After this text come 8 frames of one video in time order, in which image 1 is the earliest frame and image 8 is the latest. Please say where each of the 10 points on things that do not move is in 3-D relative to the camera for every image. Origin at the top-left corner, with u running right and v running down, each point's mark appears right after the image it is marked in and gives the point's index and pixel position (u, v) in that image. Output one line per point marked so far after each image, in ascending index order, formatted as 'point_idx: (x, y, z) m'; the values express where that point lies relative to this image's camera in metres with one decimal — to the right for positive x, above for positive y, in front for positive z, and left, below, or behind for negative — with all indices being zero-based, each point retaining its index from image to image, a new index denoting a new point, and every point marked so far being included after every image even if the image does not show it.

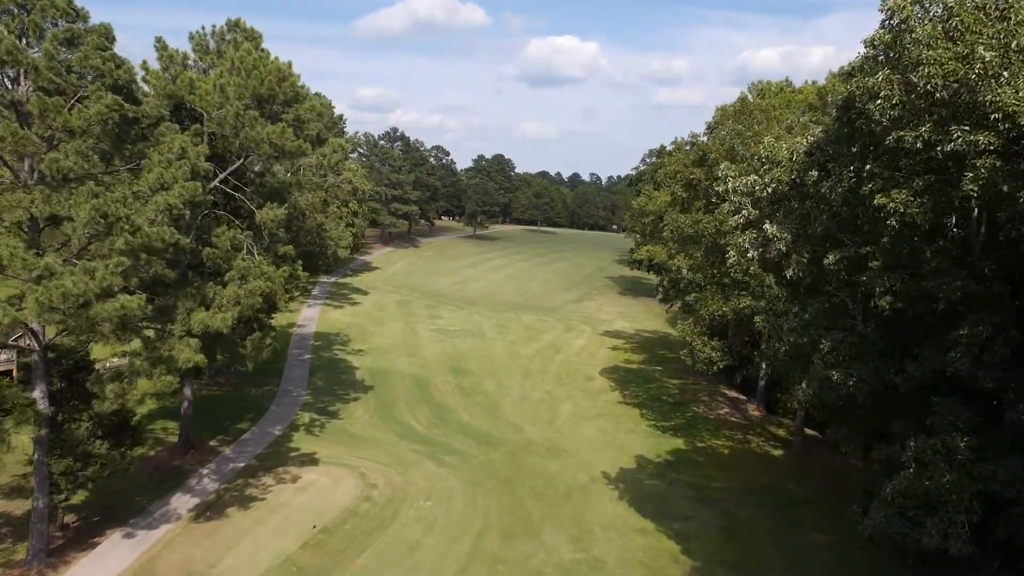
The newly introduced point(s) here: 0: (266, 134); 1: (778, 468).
0: (-4.4, +2.7, +13.9) m
1: (+6.6, -4.5, +19.5) m
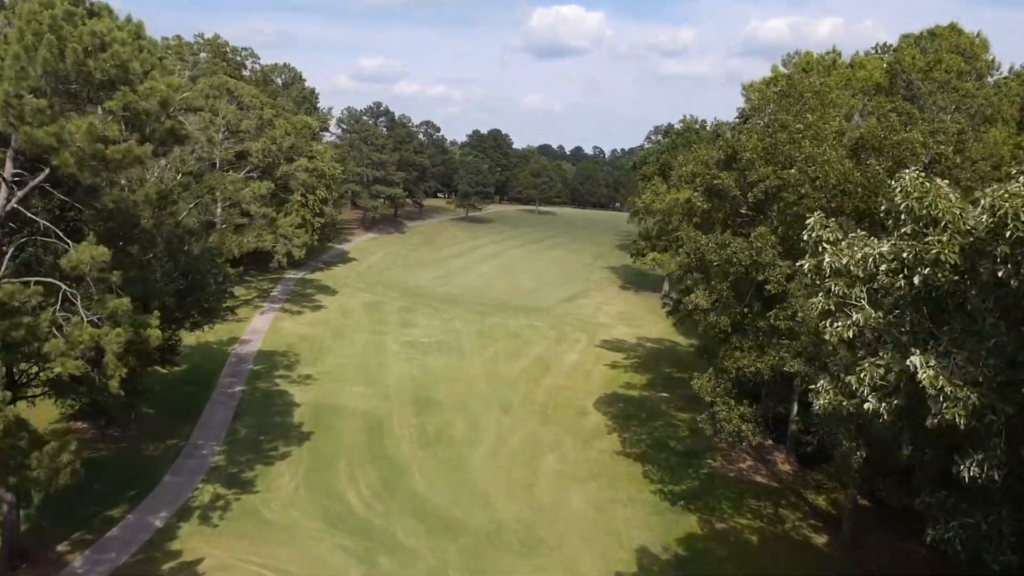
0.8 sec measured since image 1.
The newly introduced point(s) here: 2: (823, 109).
0: (-5.1, +1.8, +8.9) m
1: (+5.9, -5.3, +14.7) m
2: (+5.1, +2.9, +12.8) m
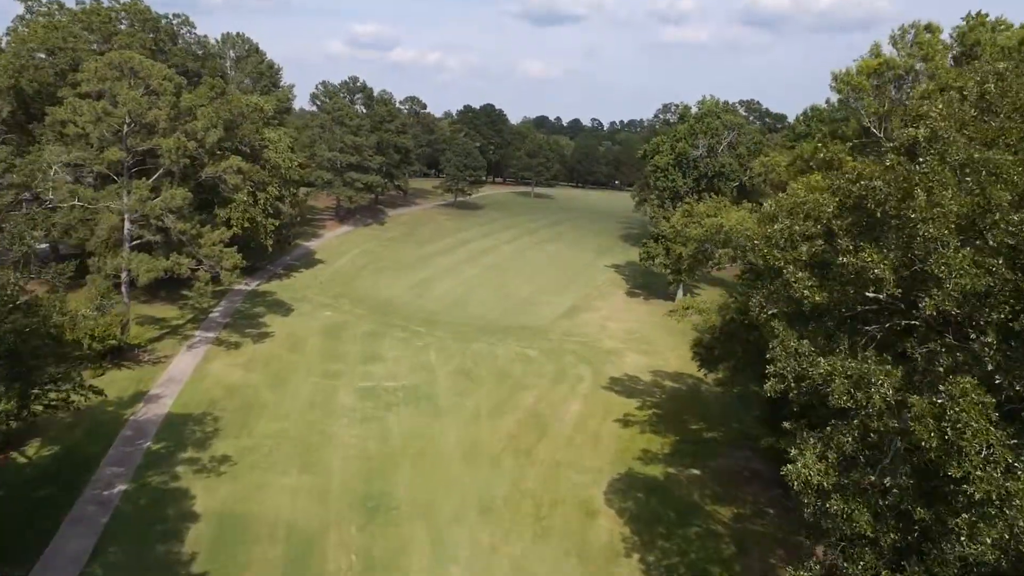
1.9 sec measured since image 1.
0: (-5.4, 0.0, +2.8) m
1: (+5.6, -6.9, +8.9) m
2: (+4.8, +1.3, +6.7) m
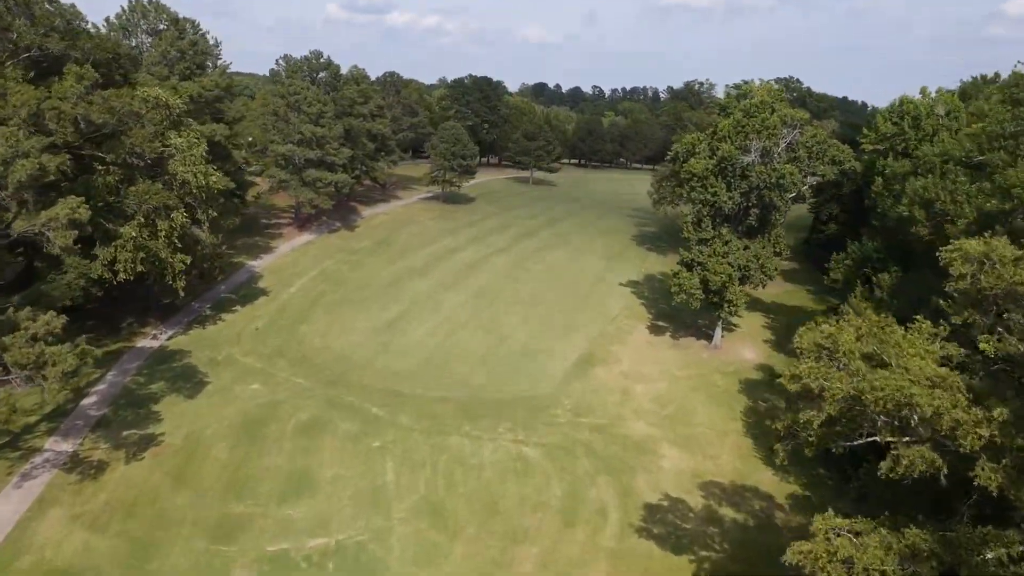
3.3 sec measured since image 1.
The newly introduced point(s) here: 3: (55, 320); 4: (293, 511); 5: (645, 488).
0: (-5.6, -3.3, -5.6) m
1: (+5.4, -9.8, +0.8) m
2: (+4.6, -1.8, -1.8) m
3: (-9.2, -0.6, +15.9) m
4: (-4.8, -4.9, +17.2) m
5: (+3.4, -5.0, +20.0) m
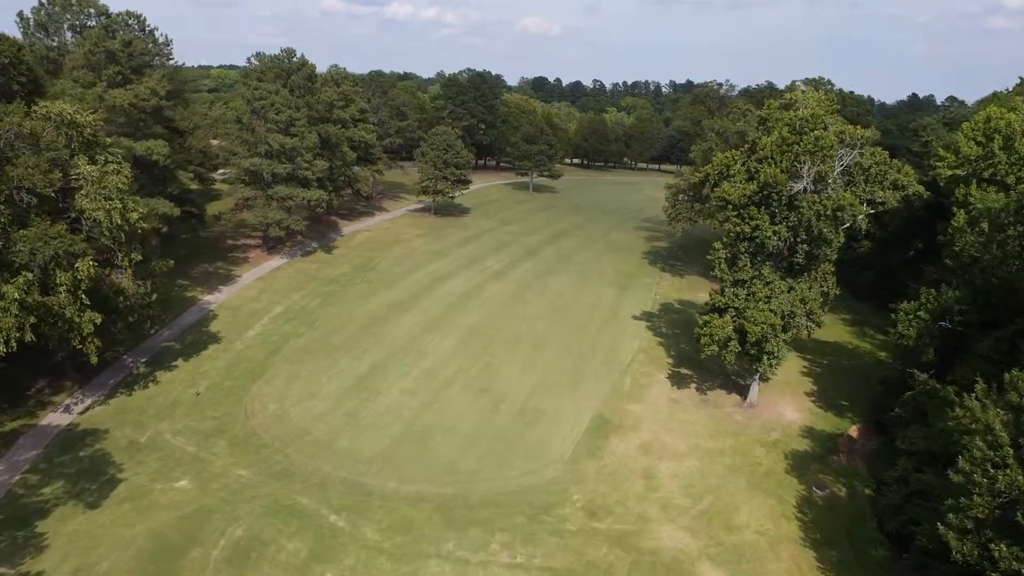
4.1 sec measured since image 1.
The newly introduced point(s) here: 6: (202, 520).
0: (-5.6, -5.2, -10.7) m
1: (+5.3, -11.7, -4.2) m
2: (+4.6, -3.7, -6.8) m
3: (-9.3, -2.4, +10.9) m
4: (-4.9, -6.6, +12.2) m
5: (+3.3, -6.7, +15.0) m
6: (-6.8, -5.1, +17.3) m
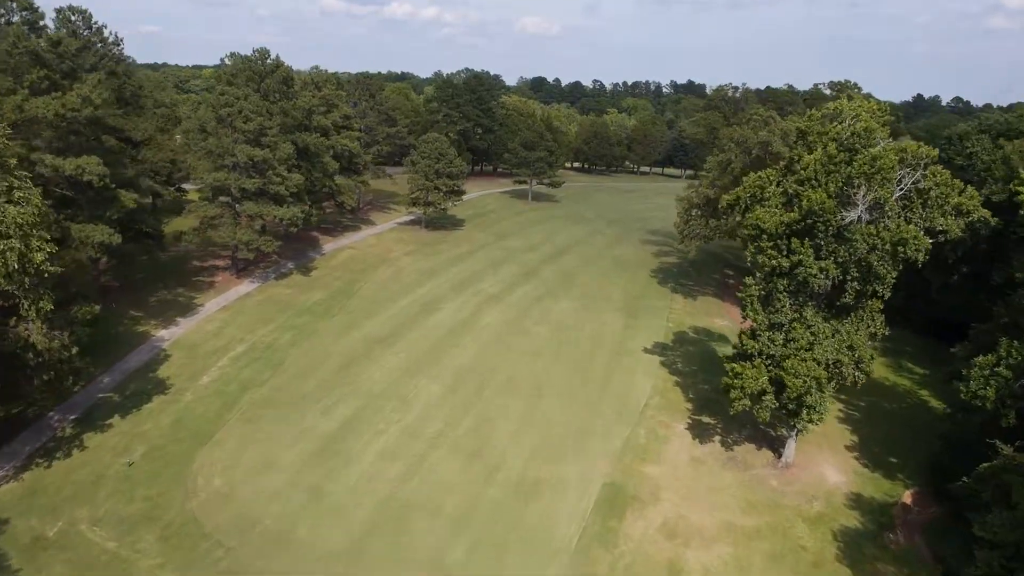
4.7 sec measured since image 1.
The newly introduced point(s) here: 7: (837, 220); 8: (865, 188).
0: (-5.7, -6.4, -14.5) m
1: (+5.3, -12.9, -8.0) m
2: (+4.5, -4.9, -10.6) m
3: (-9.4, -3.6, +7.0) m
4: (-5.0, -7.8, +8.4) m
5: (+3.2, -7.9, +11.2) m
6: (-6.9, -6.3, +13.4) m
7: (+8.1, +1.7, +19.5) m
8: (+8.7, +2.5, +19.4) m
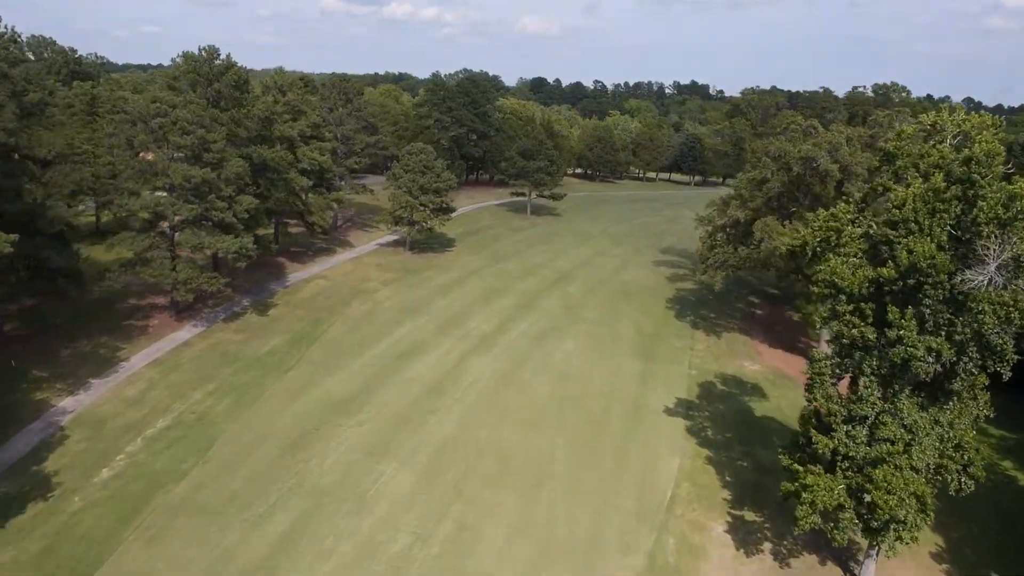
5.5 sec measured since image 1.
0: (-5.9, -8.0, -20.0) m
1: (+5.0, -14.5, -13.5) m
2: (+4.3, -6.5, -16.1) m
3: (-9.6, -5.2, +1.5) m
4: (-5.2, -9.4, +2.9) m
5: (+3.0, -9.5, +5.7) m
6: (-7.1, -7.9, +7.9) m
7: (+7.9, +0.1, +14.1) m
8: (+8.5, +0.9, +13.9) m
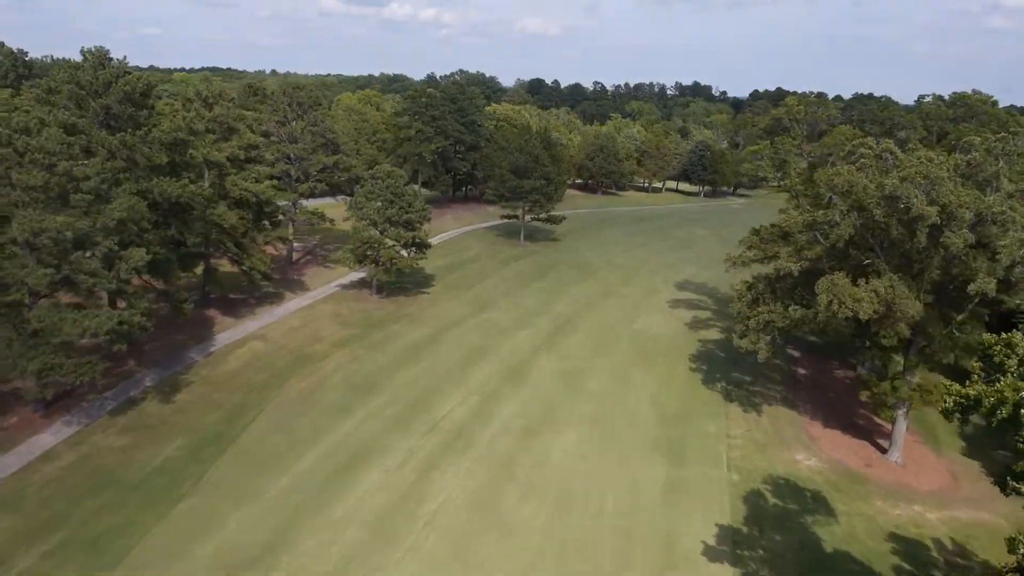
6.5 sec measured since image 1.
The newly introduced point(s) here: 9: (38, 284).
0: (-6.4, -10.3, -27.2) m
1: (+4.6, -16.7, -20.7) m
2: (+3.8, -8.7, -23.3) m
3: (-10.1, -7.5, -5.7) m
4: (-5.7, -11.7, -4.3) m
5: (+2.6, -11.8, -1.5) m
6: (-7.6, -10.2, +0.7) m
7: (+7.4, -2.1, +6.9) m
8: (+8.0, -1.3, +6.7) m
9: (-11.2, +0.2, +19.0) m
